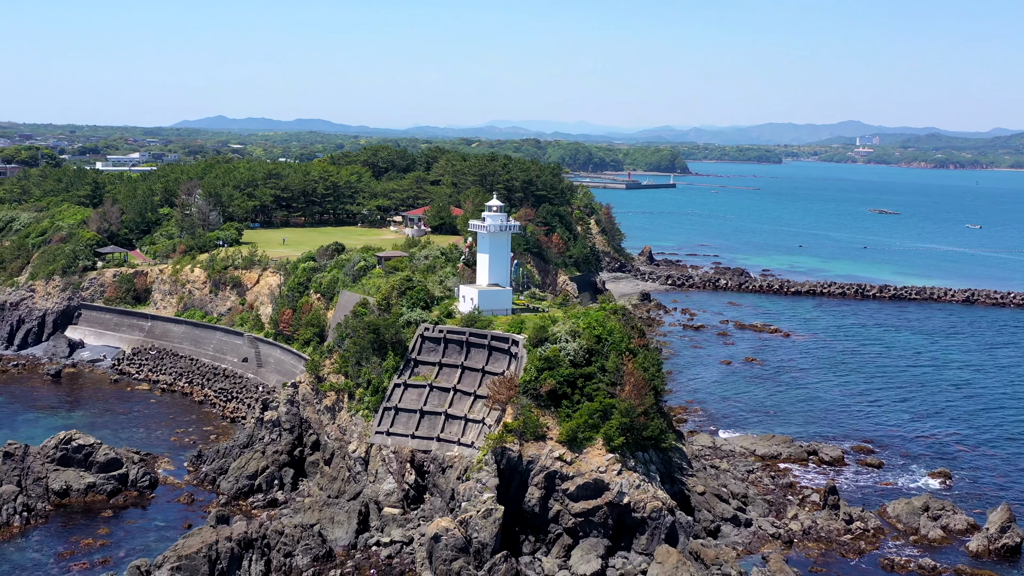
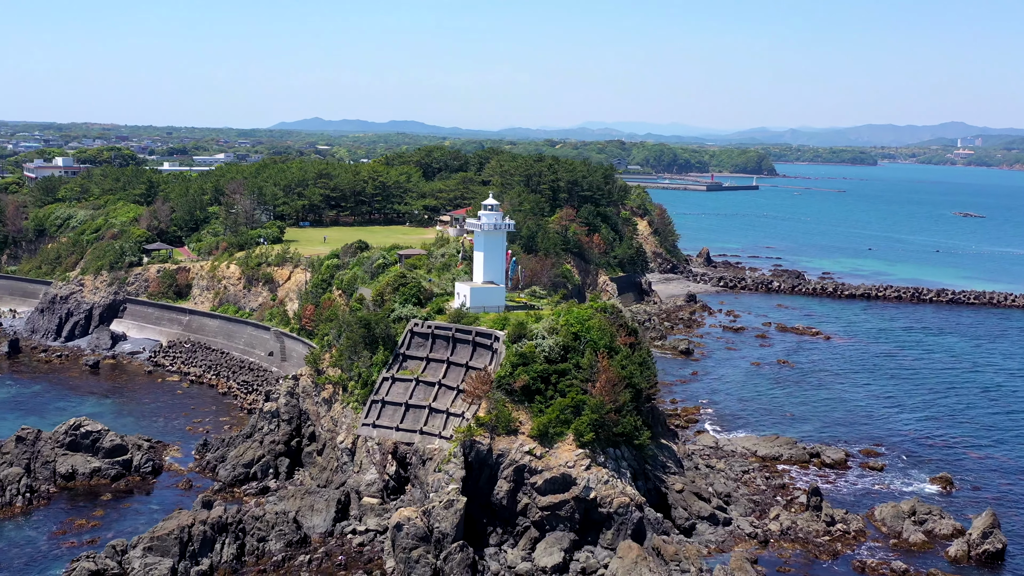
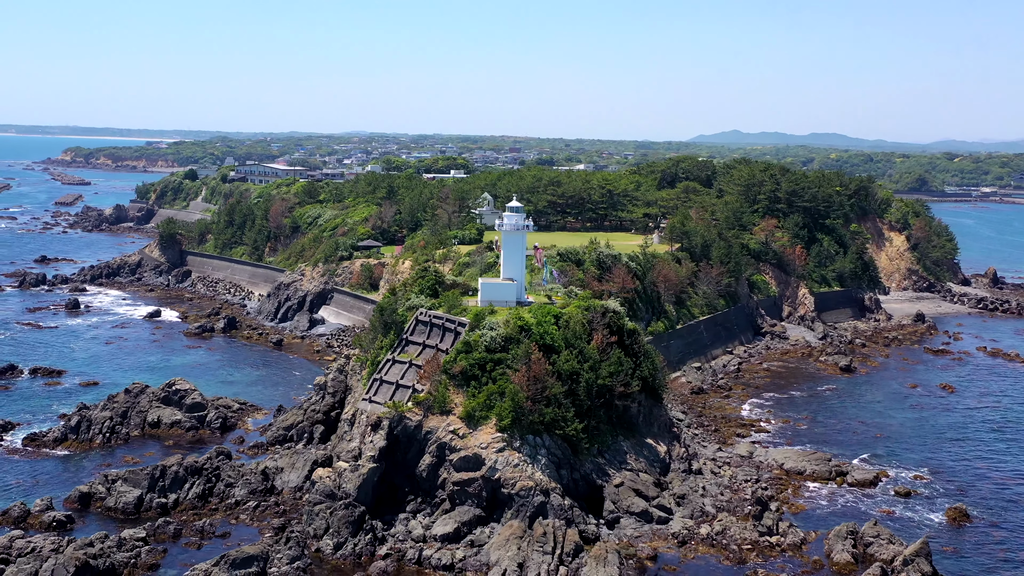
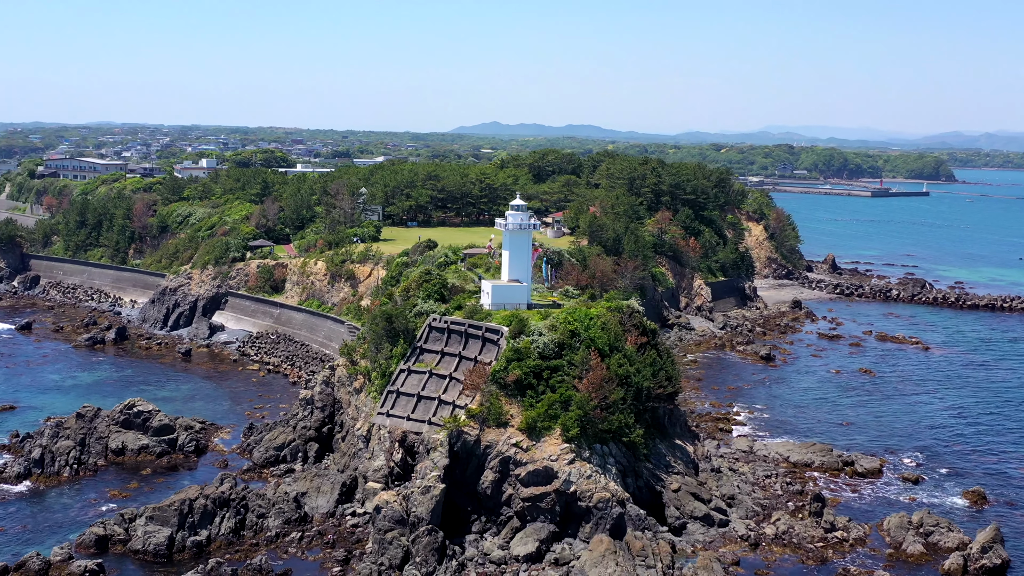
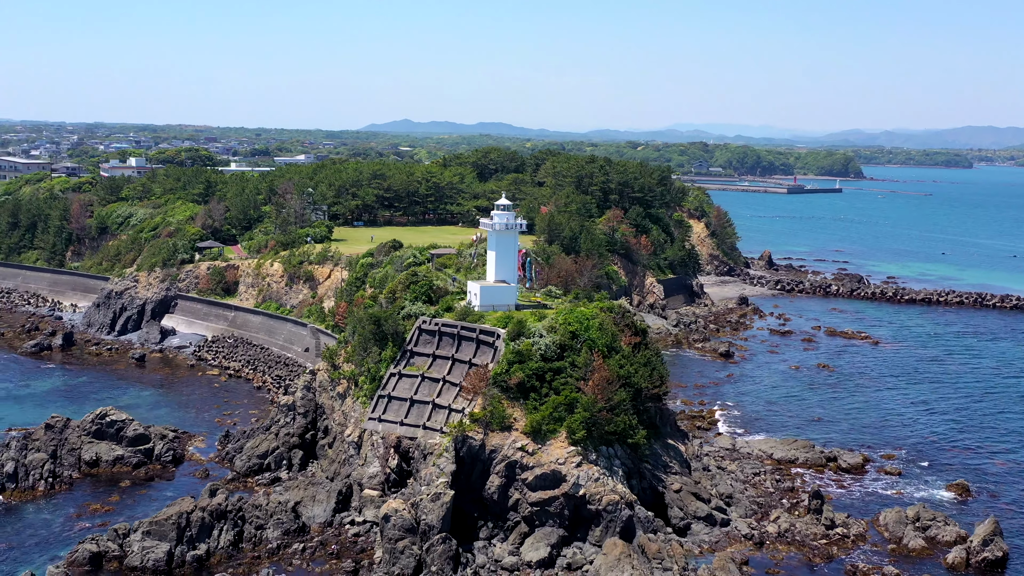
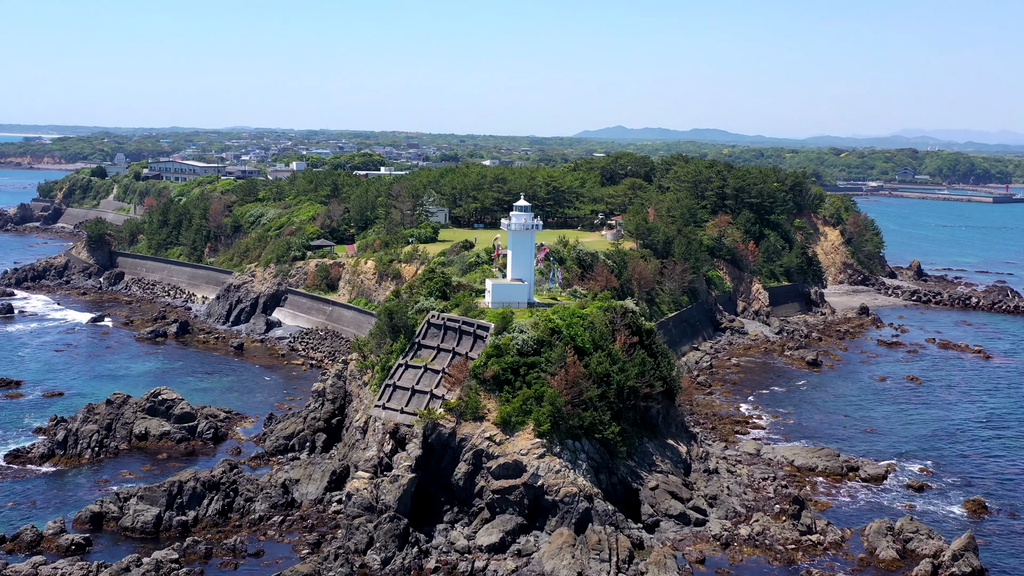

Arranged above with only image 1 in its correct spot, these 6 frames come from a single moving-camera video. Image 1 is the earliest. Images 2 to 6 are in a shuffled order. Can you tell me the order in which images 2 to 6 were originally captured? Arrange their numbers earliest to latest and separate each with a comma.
2, 5, 4, 6, 3
